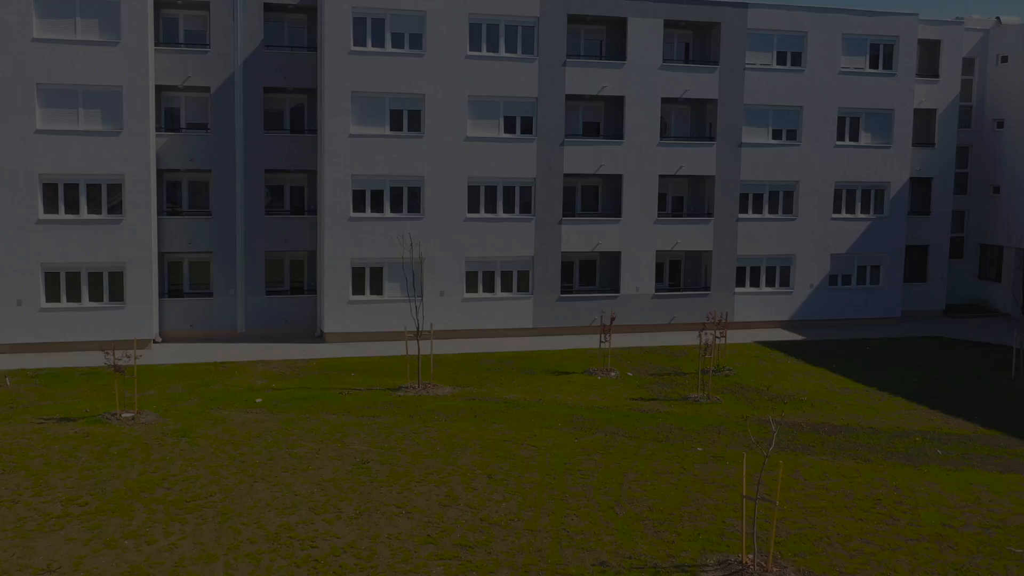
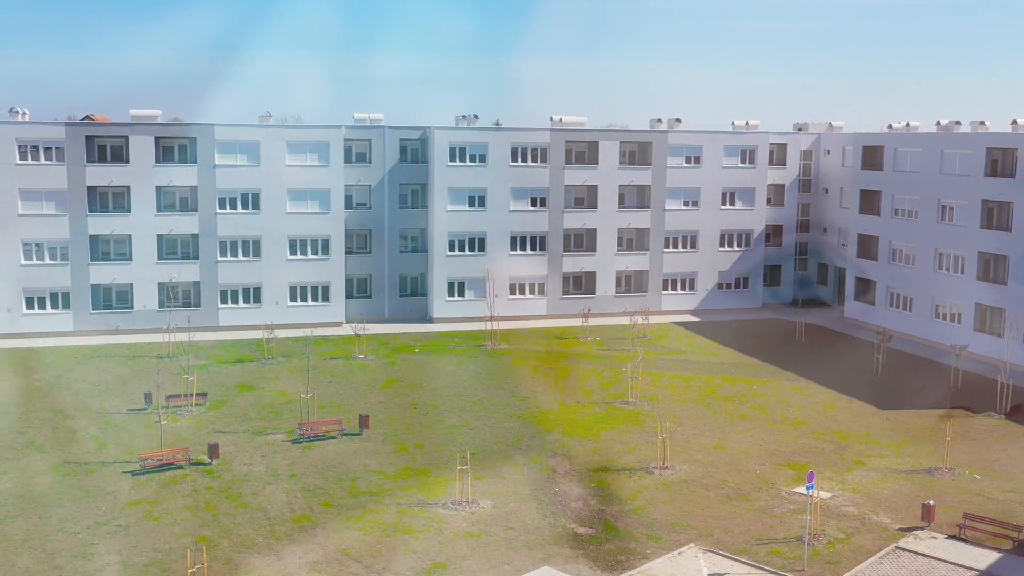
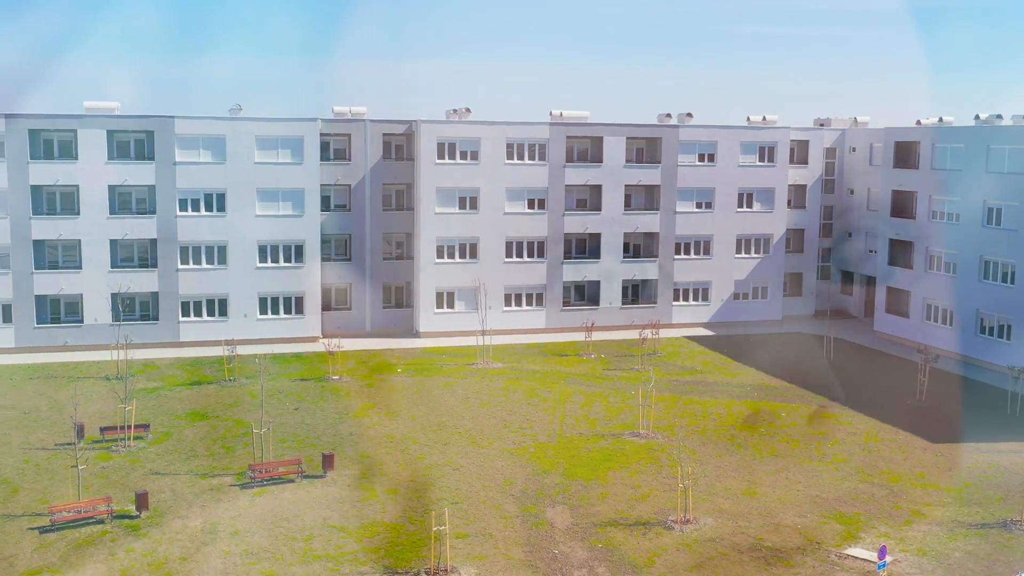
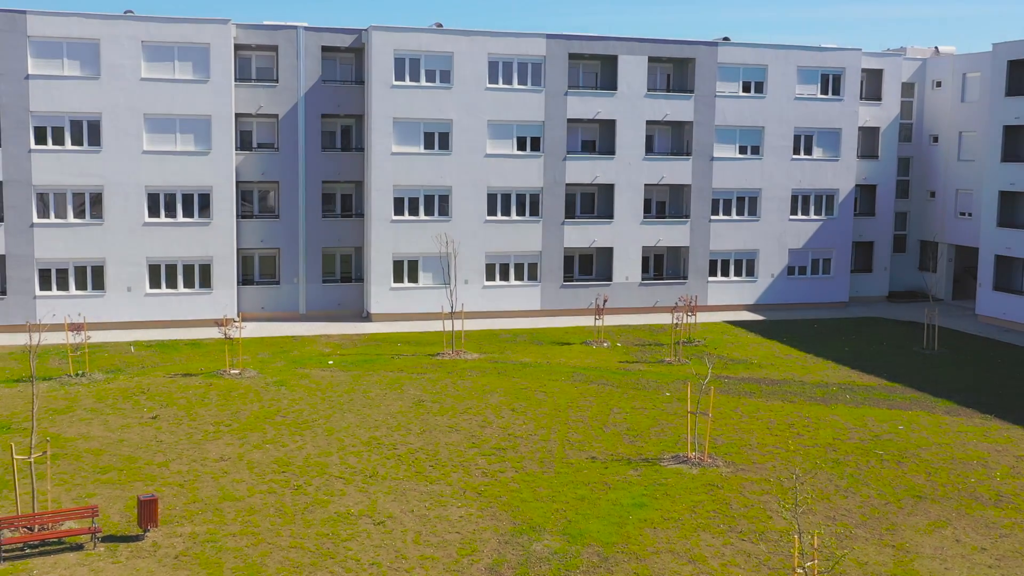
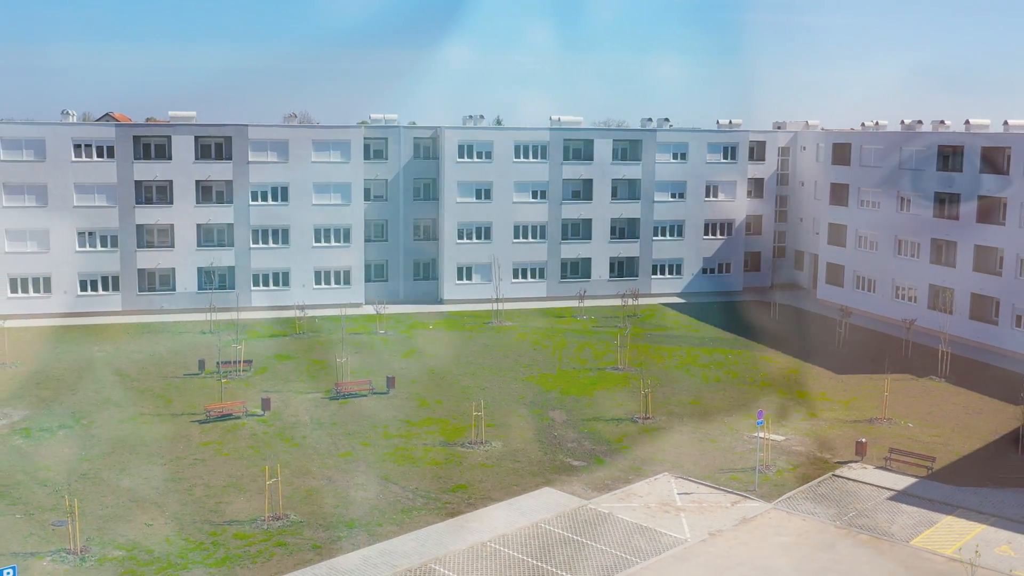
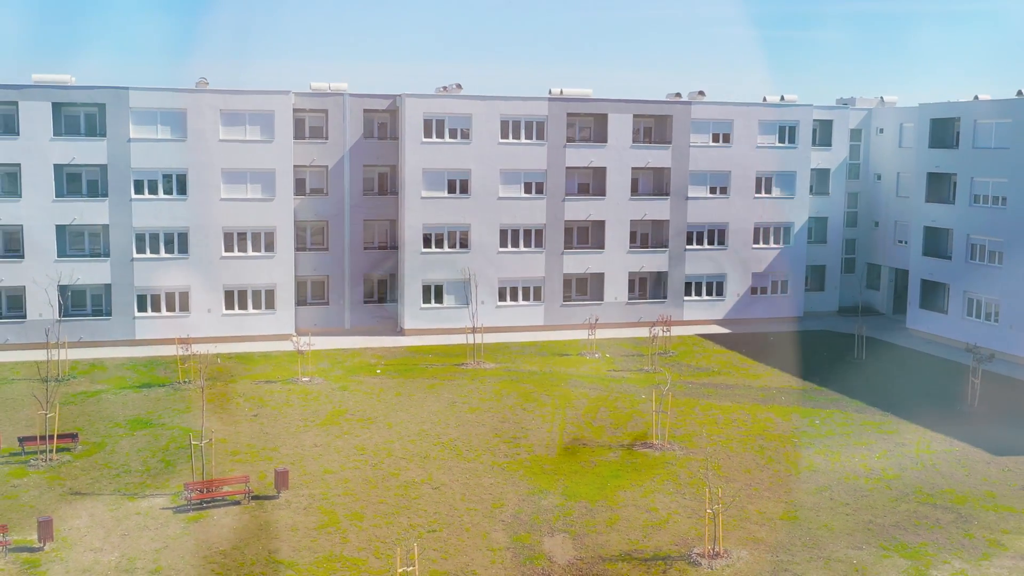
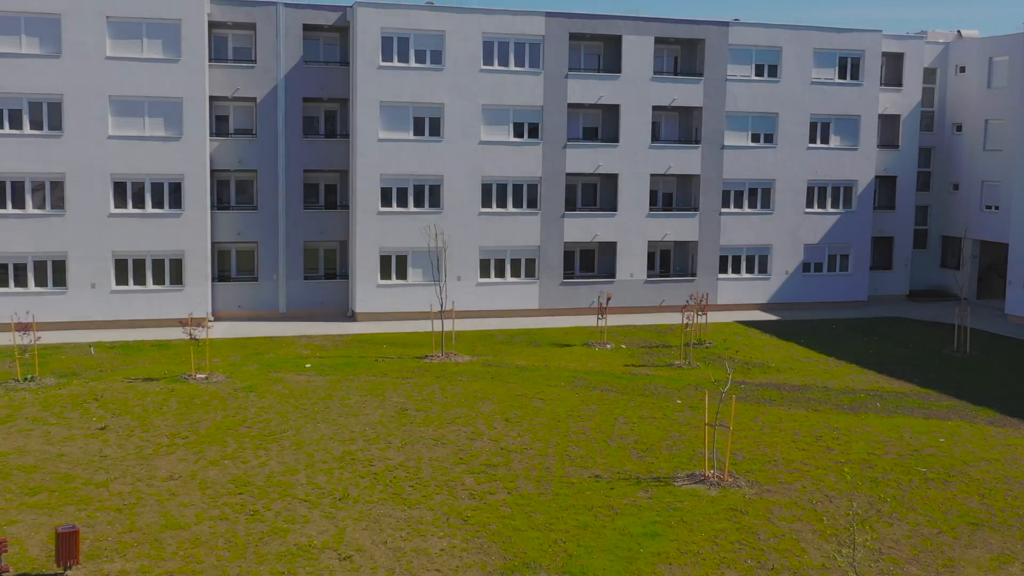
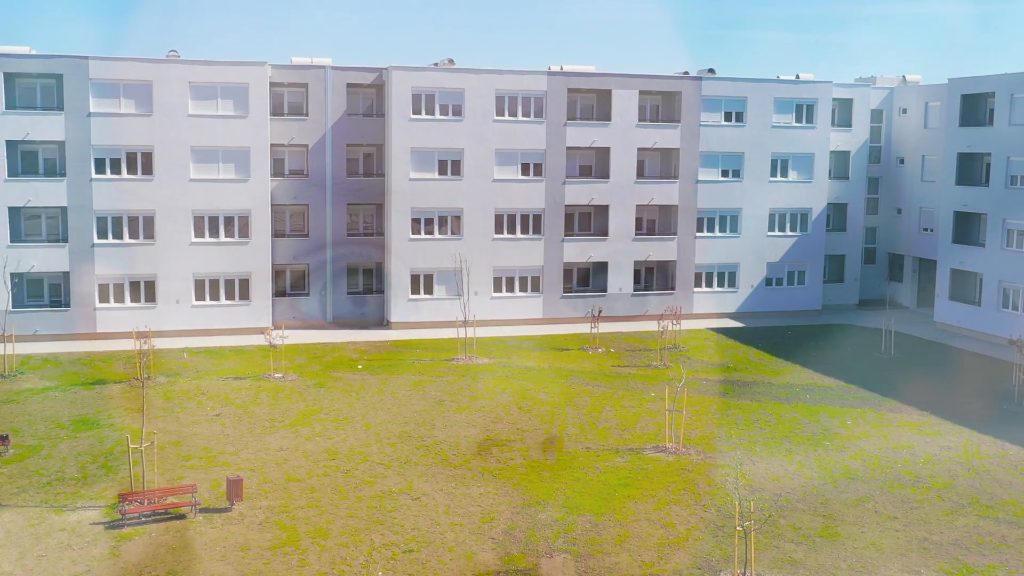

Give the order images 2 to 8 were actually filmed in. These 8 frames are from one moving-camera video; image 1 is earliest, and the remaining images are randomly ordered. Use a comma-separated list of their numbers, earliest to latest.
7, 4, 8, 6, 3, 2, 5
